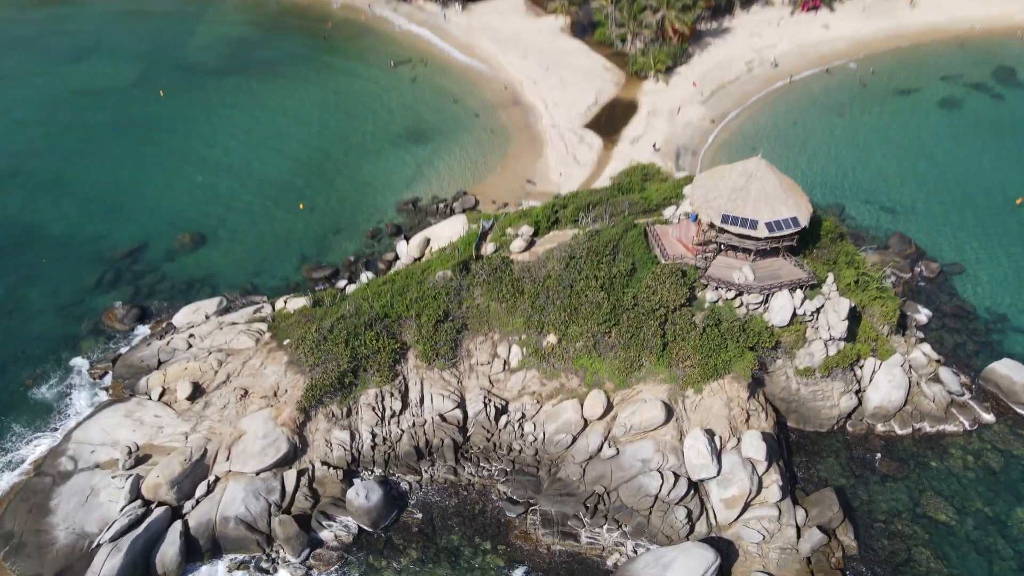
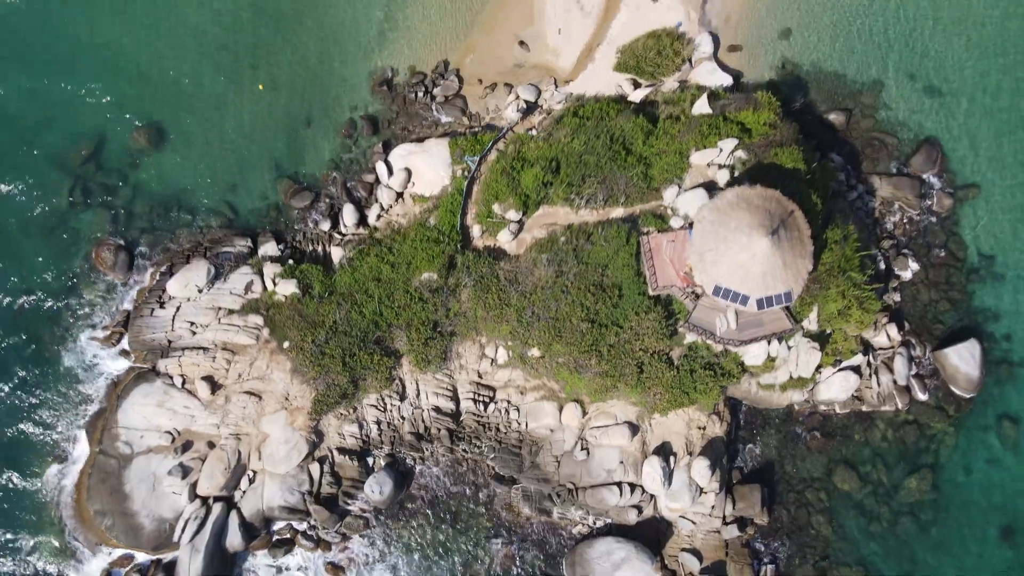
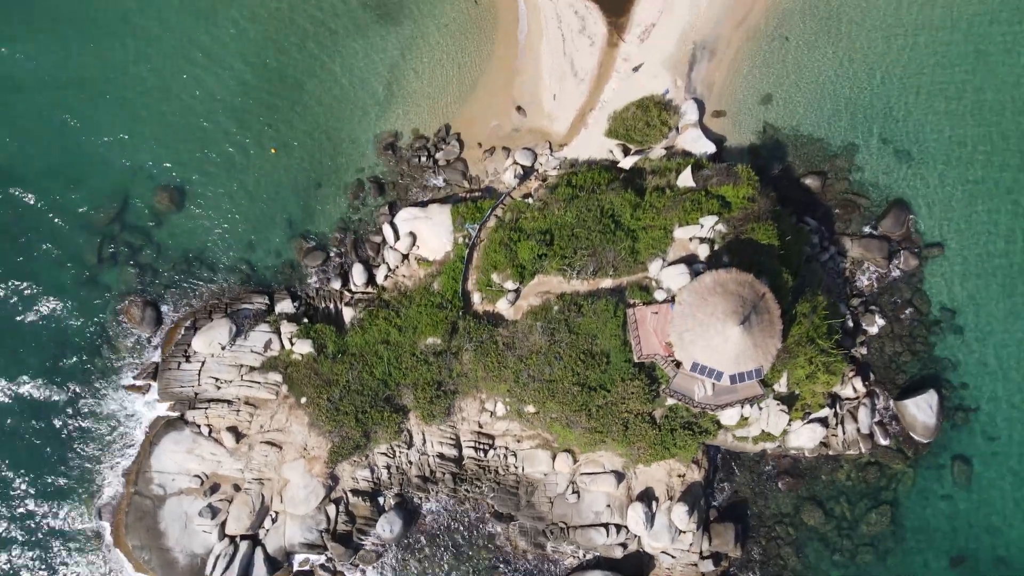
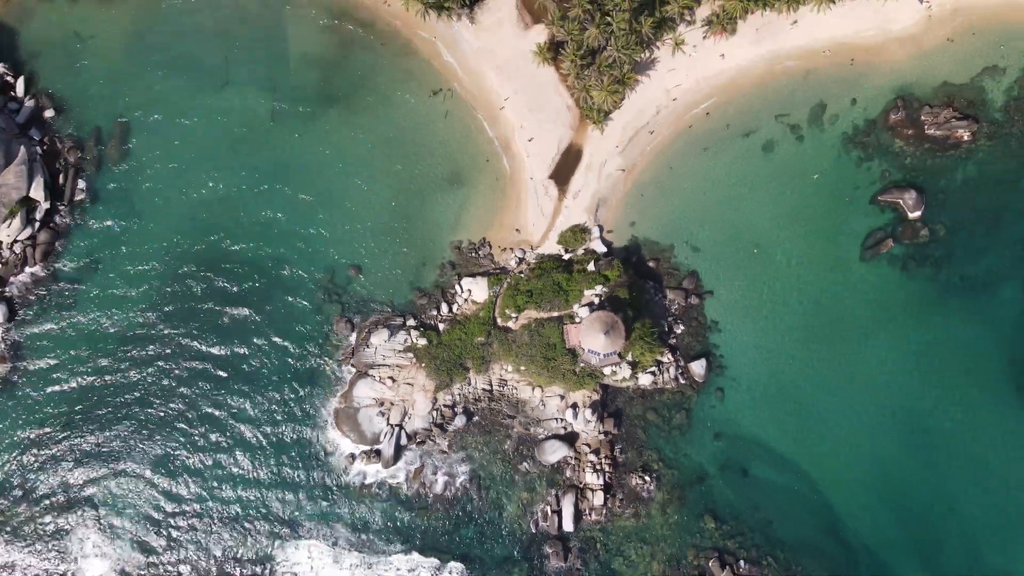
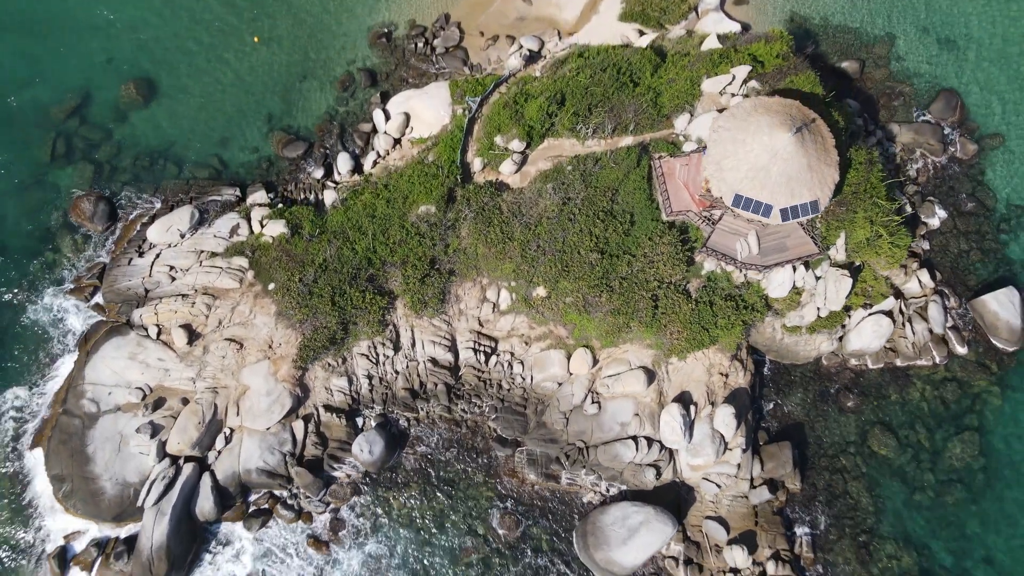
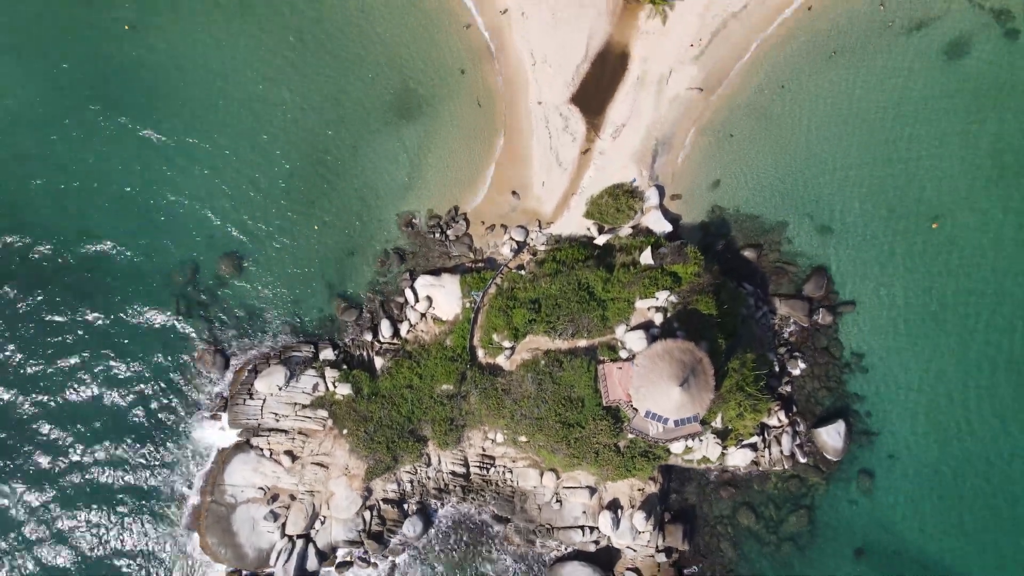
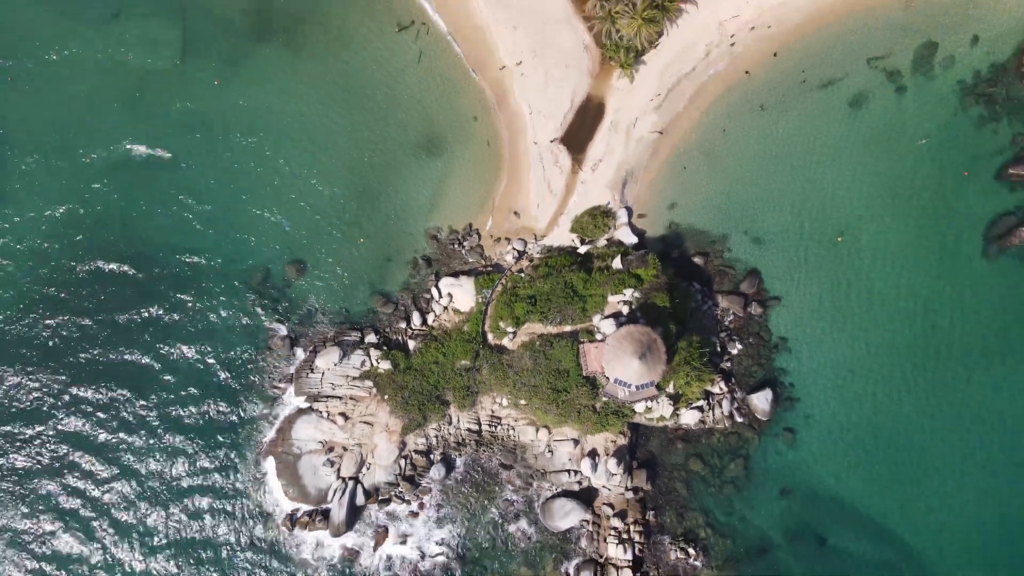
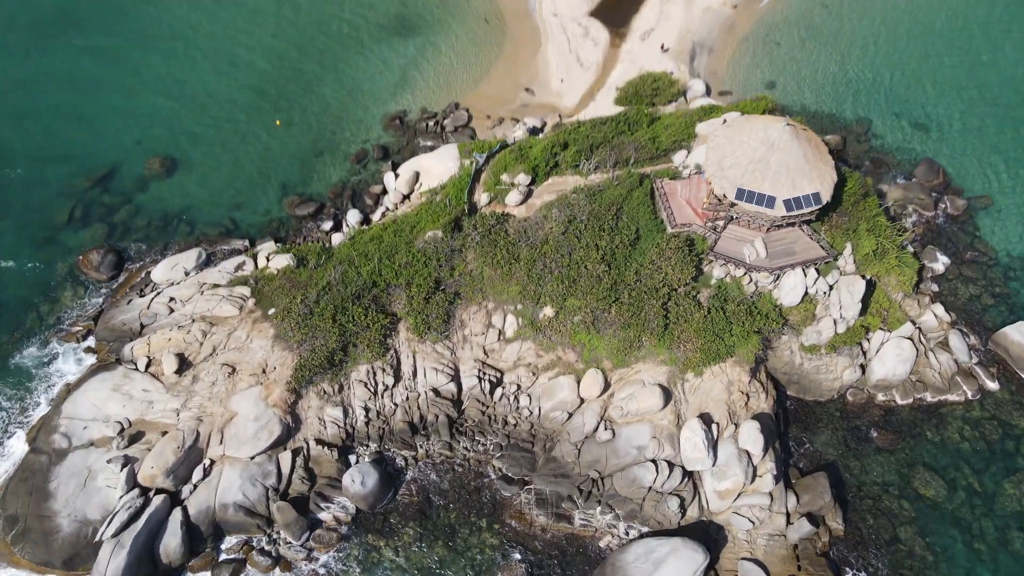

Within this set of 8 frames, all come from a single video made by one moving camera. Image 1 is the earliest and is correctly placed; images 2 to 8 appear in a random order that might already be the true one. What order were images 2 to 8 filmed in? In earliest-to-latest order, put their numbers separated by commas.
8, 5, 2, 3, 6, 7, 4
